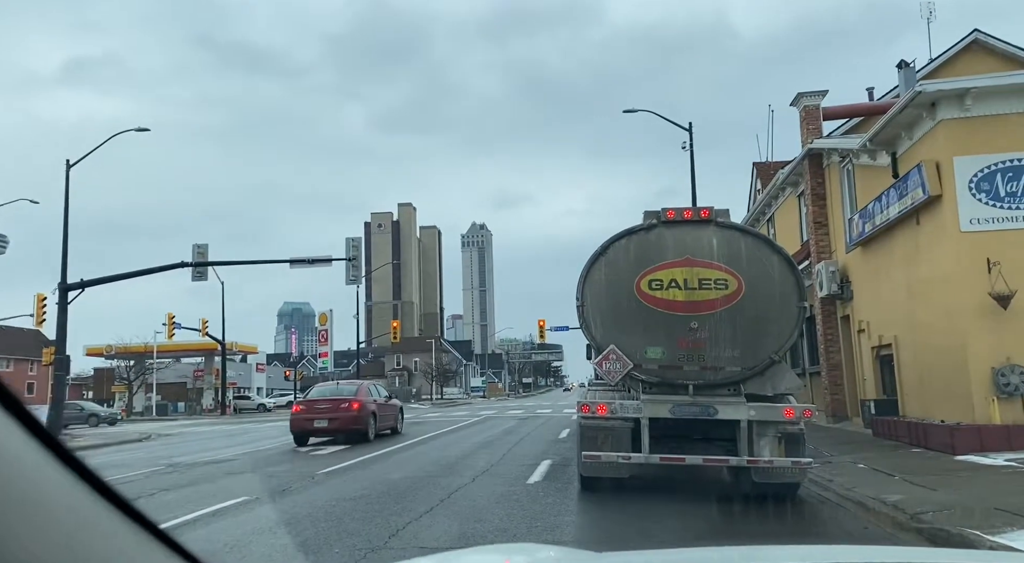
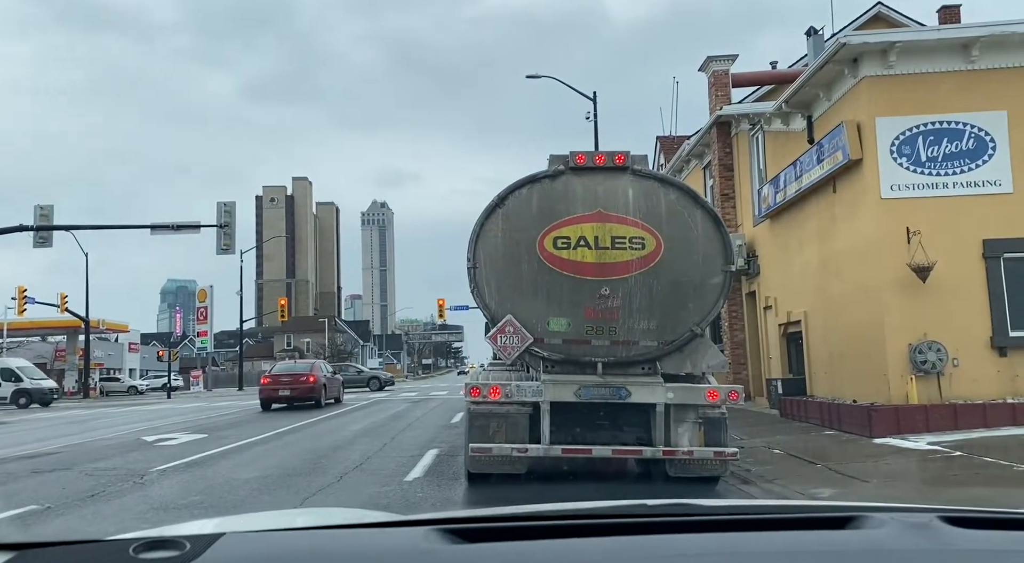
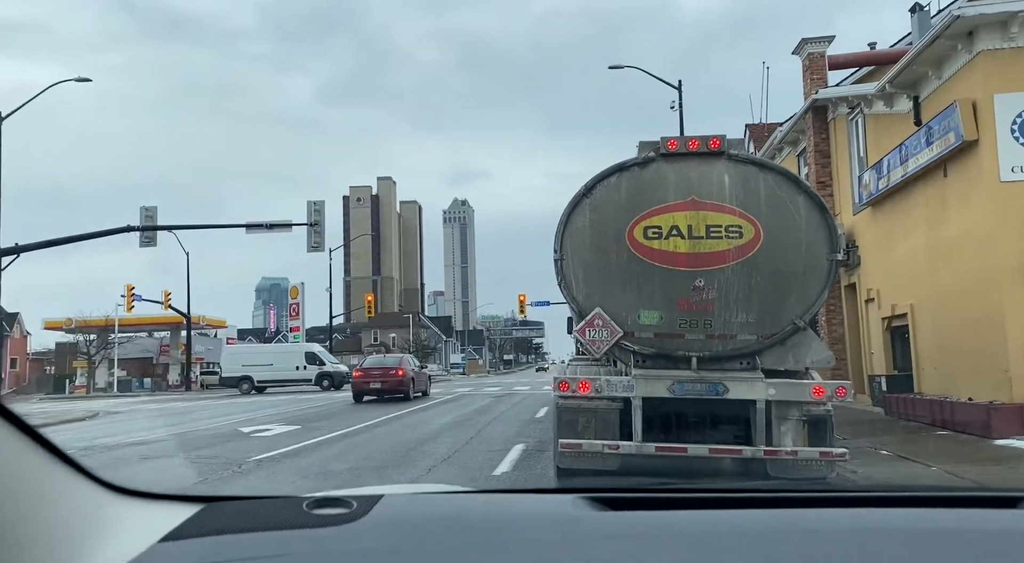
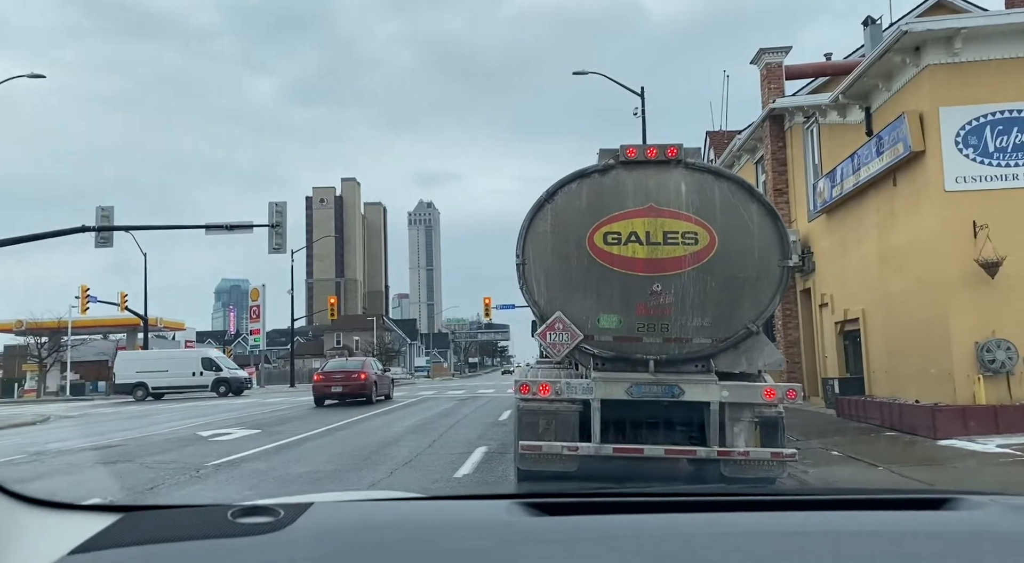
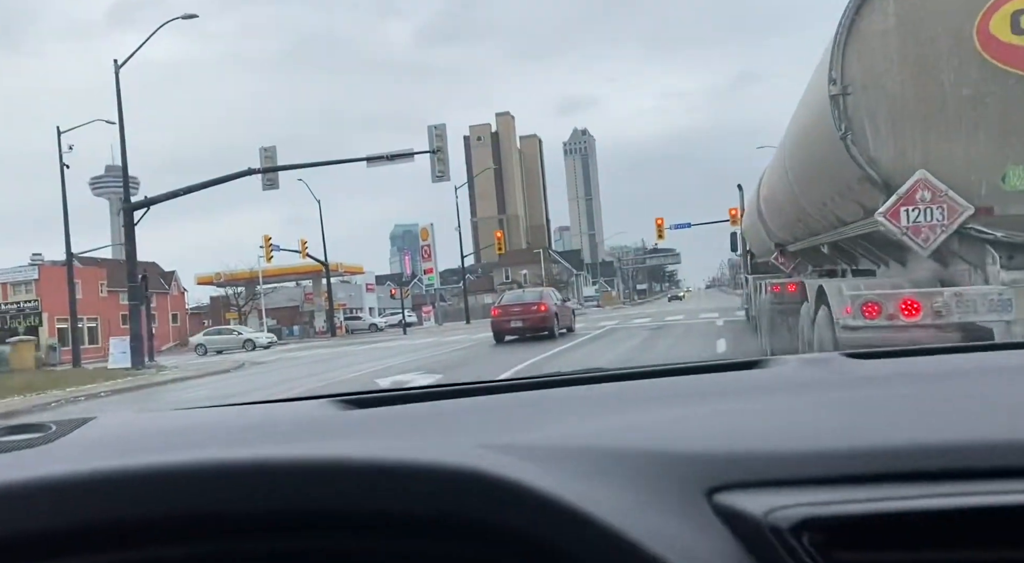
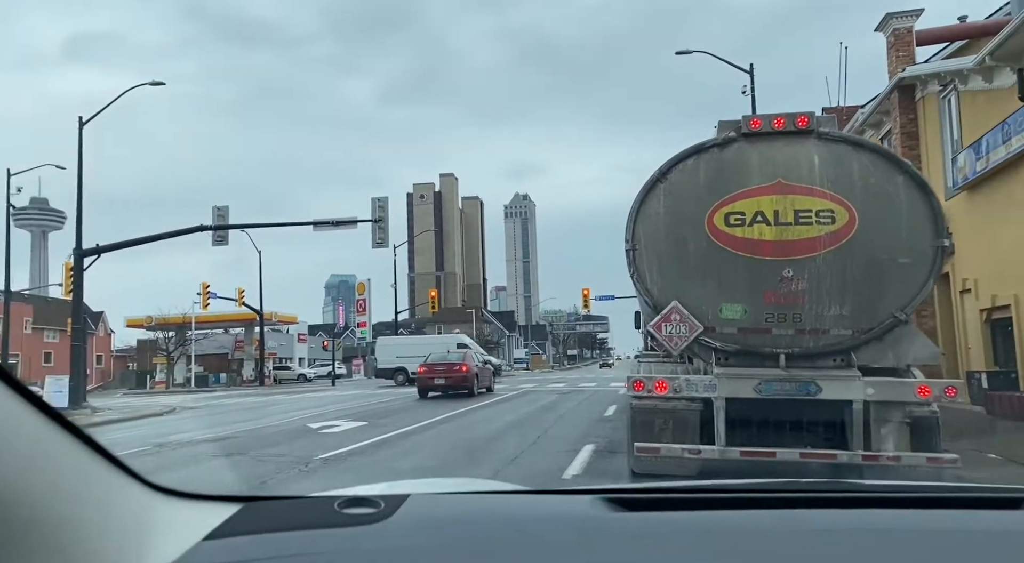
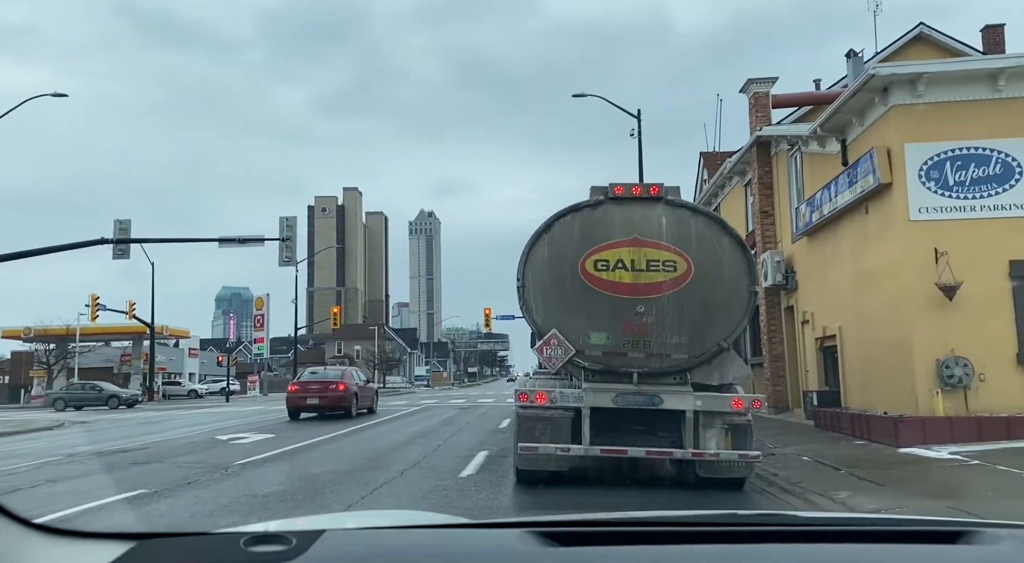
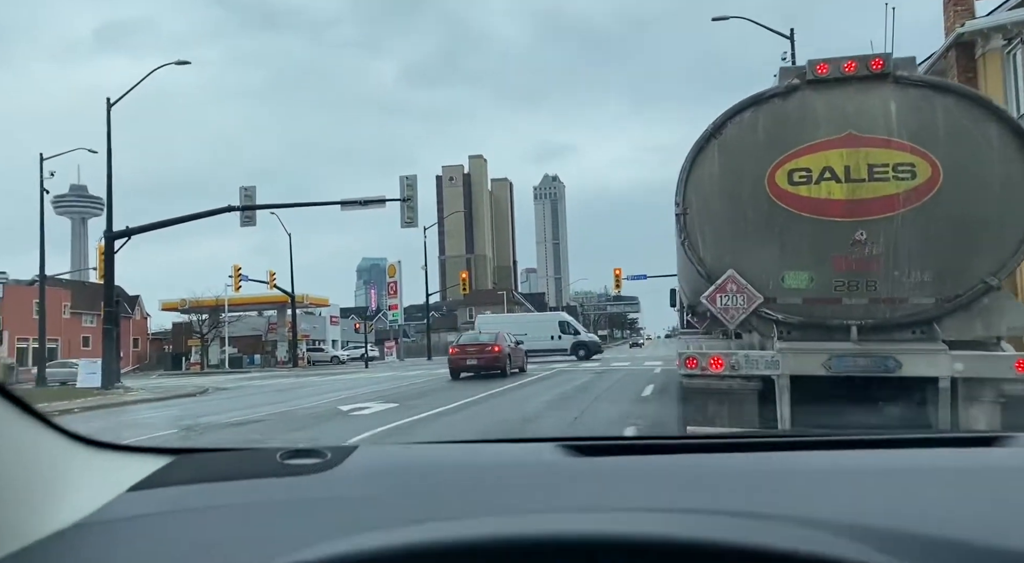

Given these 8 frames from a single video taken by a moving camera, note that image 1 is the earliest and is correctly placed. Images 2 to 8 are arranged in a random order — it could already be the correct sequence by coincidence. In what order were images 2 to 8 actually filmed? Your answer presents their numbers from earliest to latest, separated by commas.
7, 2, 4, 3, 6, 8, 5
